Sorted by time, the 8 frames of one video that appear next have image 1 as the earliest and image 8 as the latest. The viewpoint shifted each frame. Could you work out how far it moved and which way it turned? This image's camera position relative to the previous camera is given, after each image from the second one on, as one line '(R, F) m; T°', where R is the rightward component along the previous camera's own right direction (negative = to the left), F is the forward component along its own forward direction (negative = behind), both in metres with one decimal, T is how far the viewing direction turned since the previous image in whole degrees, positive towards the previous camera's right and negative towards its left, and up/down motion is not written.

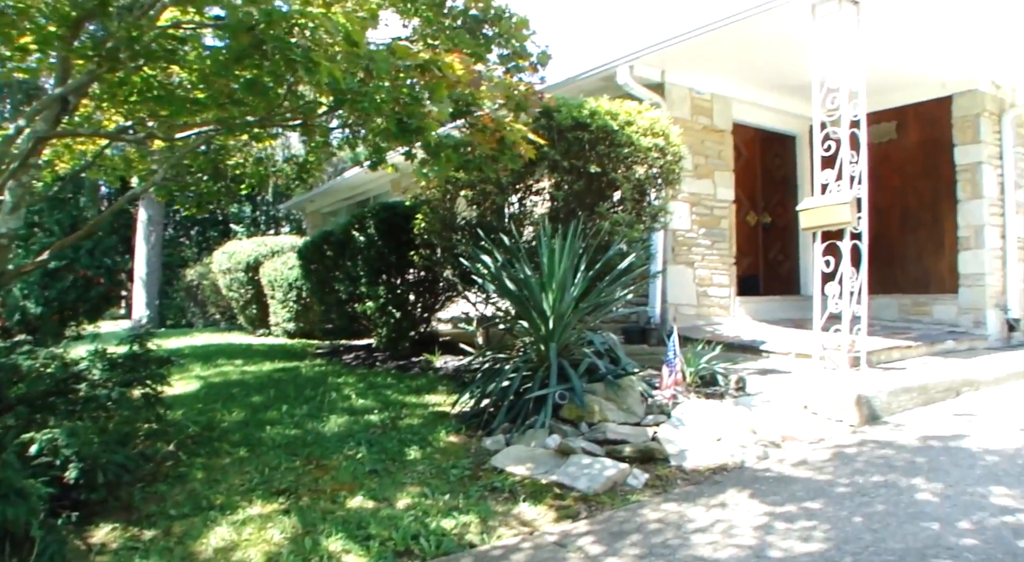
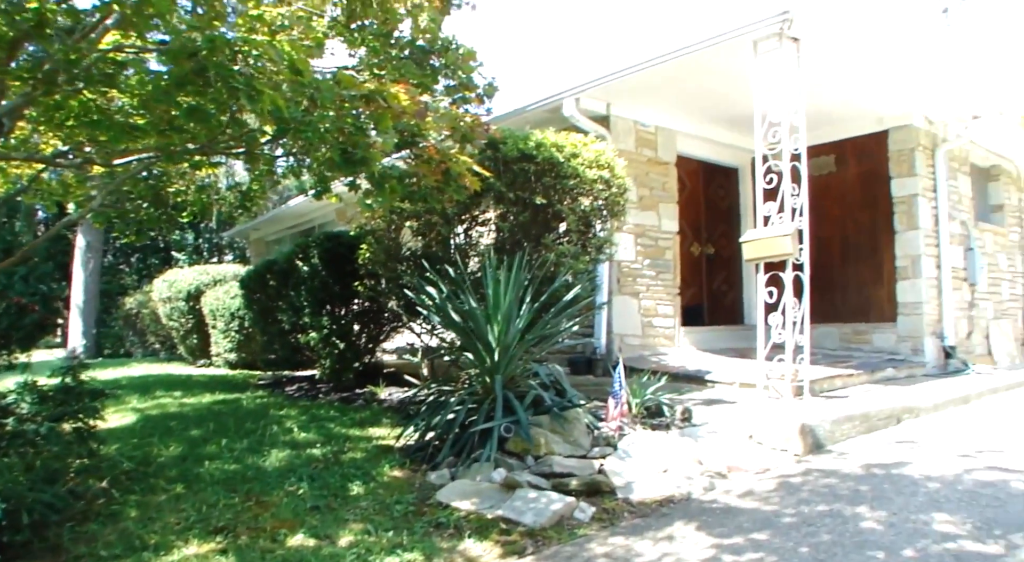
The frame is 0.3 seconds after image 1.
(0.0, 0.0) m; +4°
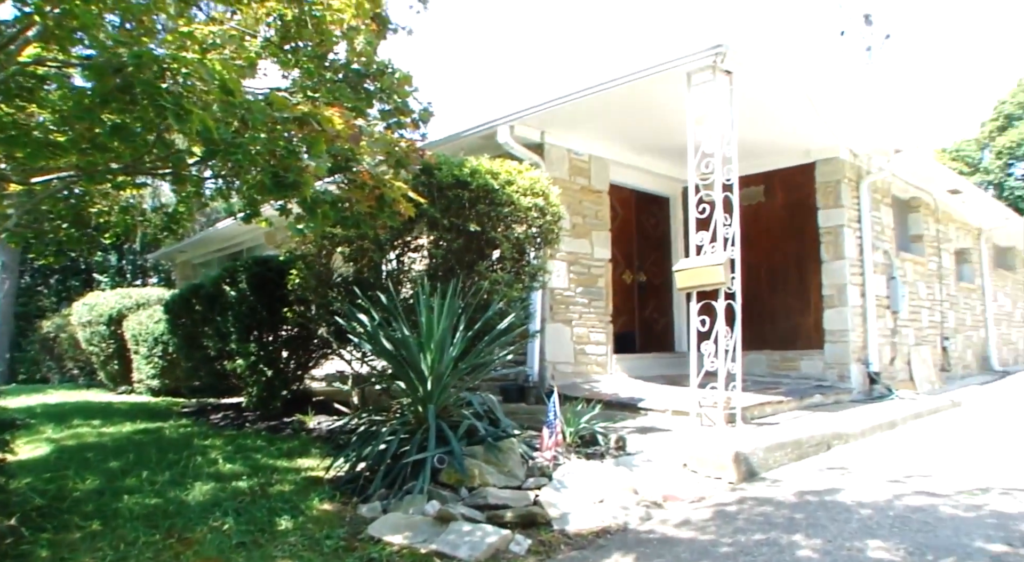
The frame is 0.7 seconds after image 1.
(0.0, +0.1) m; +5°
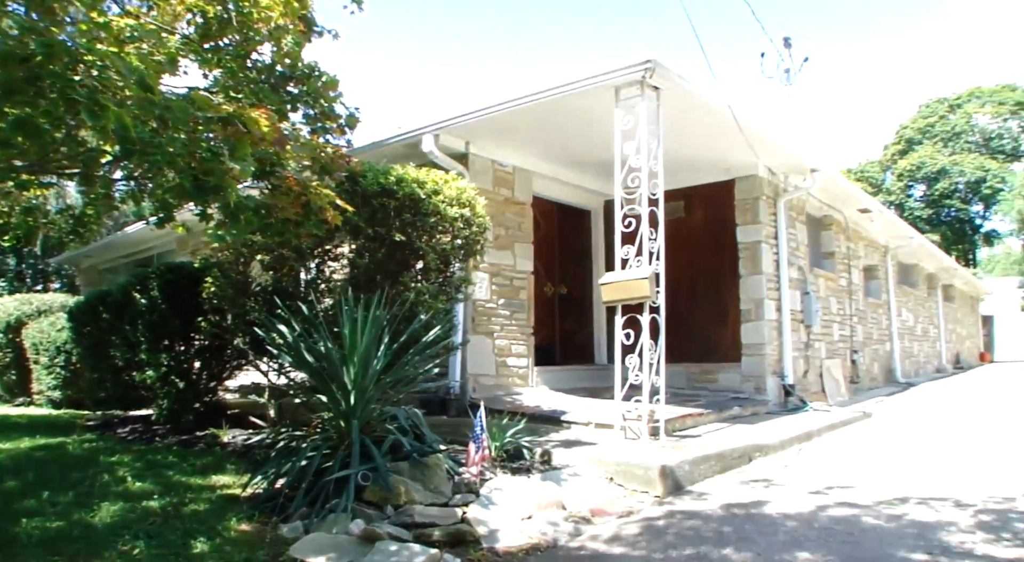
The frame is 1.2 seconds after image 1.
(-0.1, +0.1) m; +6°
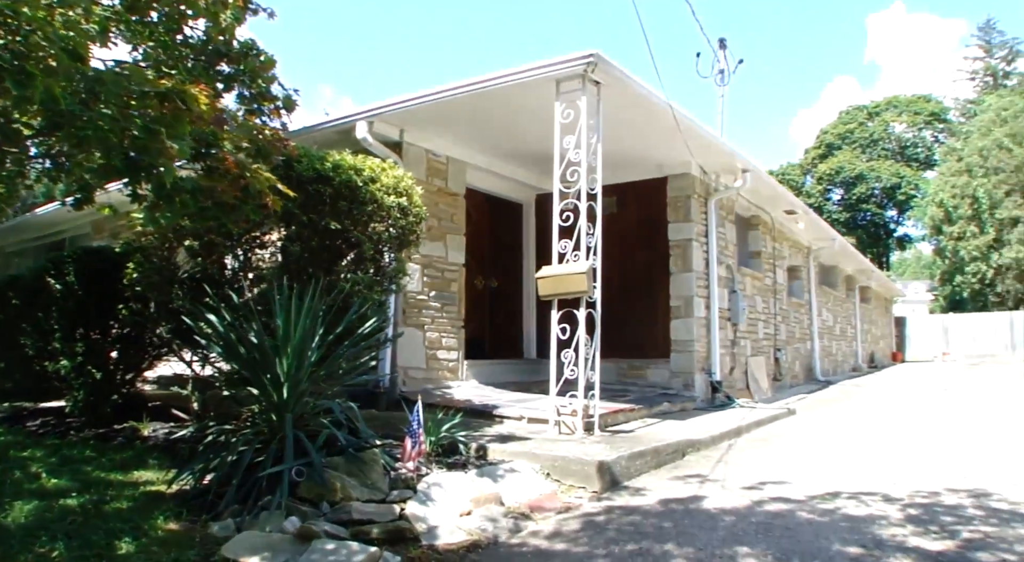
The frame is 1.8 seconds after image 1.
(-0.1, 0.0) m; +6°
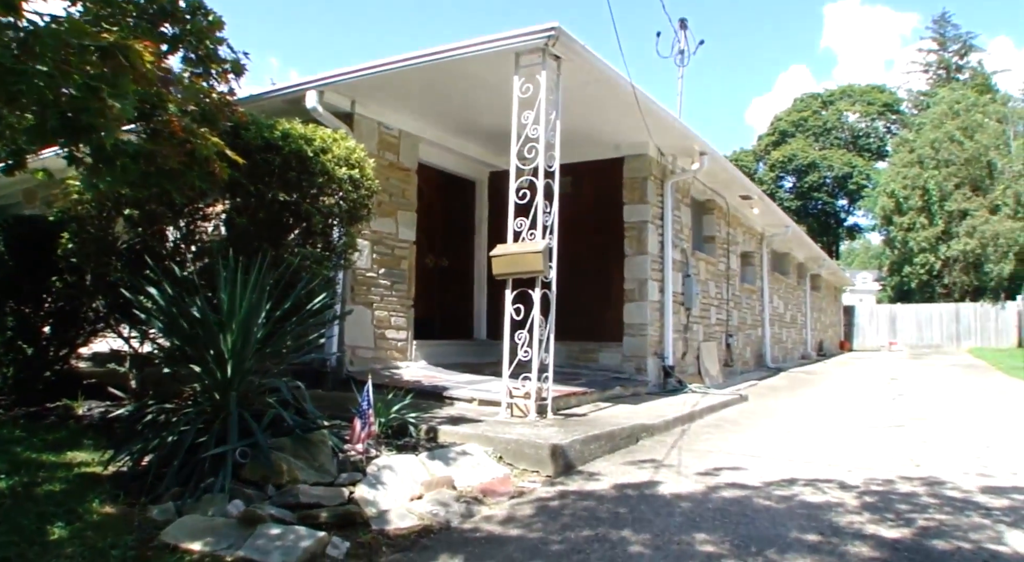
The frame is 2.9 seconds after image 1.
(0.0, +0.1) m; +4°
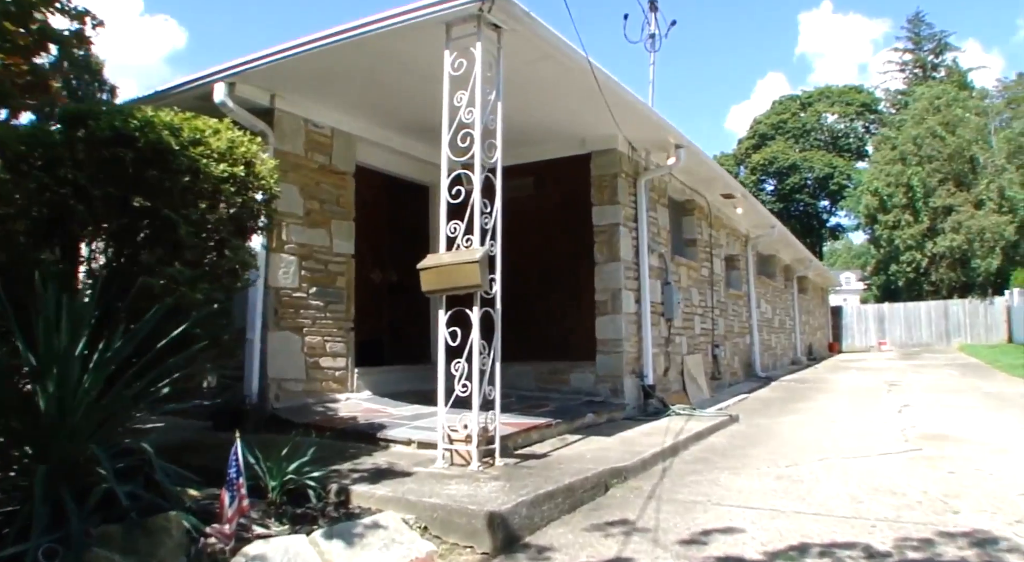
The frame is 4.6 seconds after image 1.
(+0.3, +0.9) m; +1°
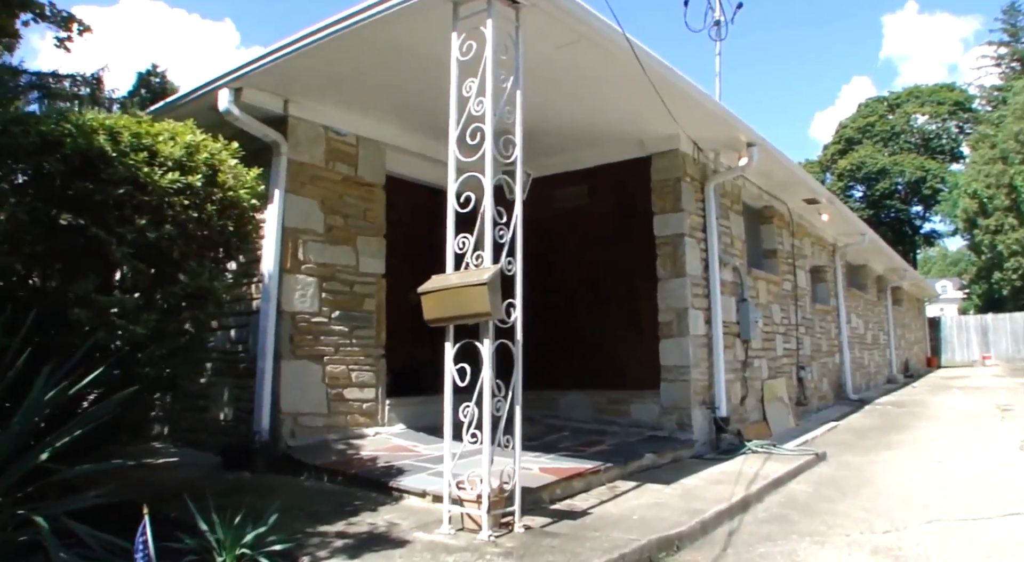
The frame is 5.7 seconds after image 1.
(+0.3, +0.7) m; -7°
